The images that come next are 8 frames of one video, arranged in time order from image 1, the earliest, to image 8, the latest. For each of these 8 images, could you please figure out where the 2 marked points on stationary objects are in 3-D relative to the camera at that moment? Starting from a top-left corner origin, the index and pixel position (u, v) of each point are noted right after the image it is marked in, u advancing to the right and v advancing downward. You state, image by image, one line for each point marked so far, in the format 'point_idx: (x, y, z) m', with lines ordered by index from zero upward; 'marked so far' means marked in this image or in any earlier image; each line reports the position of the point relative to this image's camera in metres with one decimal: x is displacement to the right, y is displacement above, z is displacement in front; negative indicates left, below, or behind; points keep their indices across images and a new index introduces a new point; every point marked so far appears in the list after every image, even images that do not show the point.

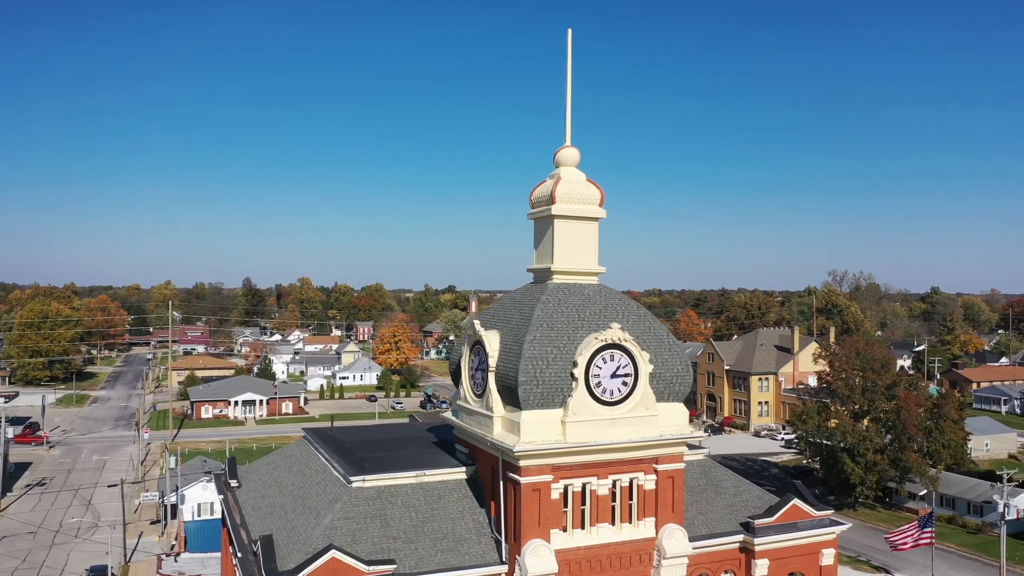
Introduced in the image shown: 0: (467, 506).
0: (-1.1, -5.7, +17.5) m
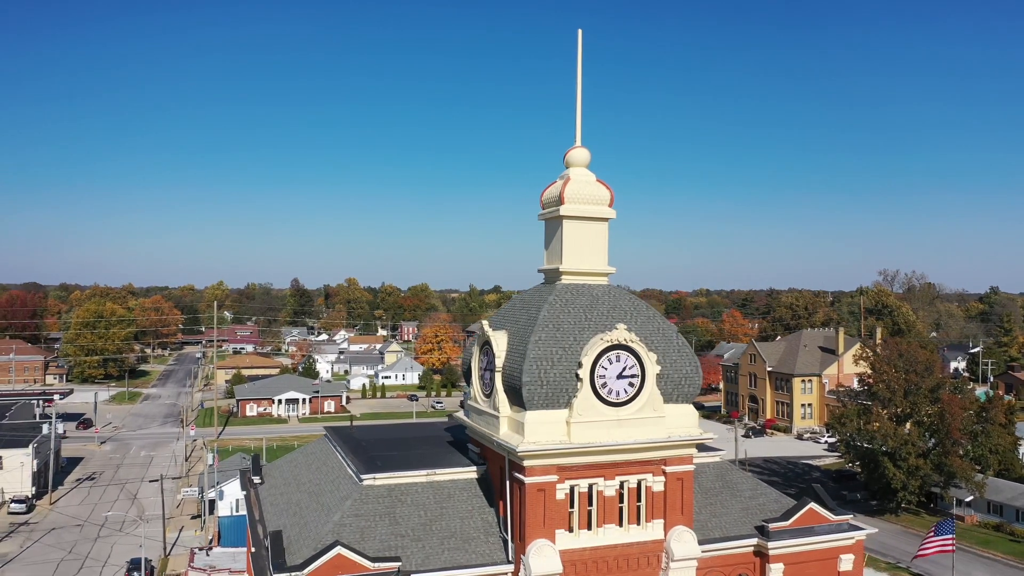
0: (-0.9, -5.7, +17.6) m
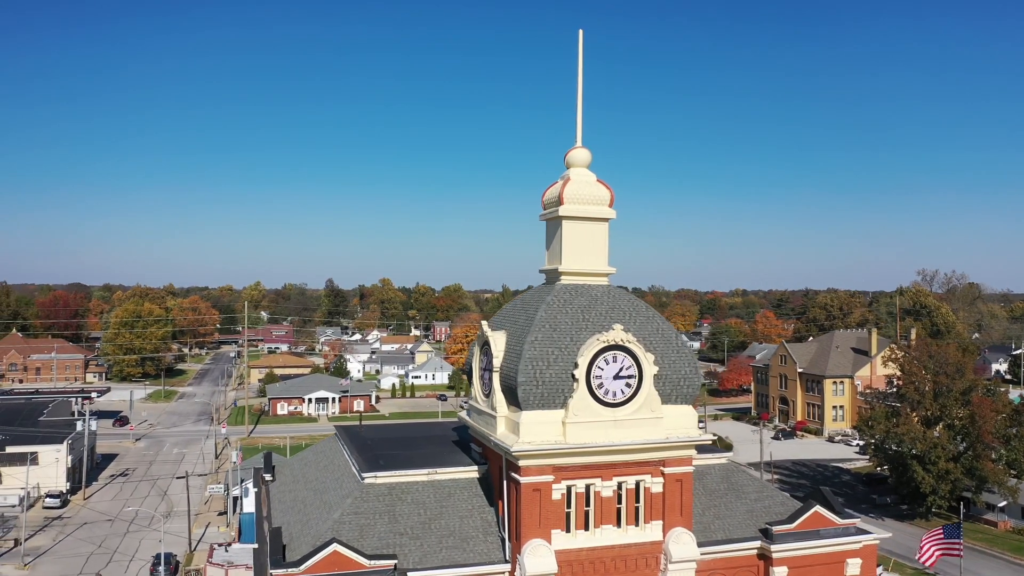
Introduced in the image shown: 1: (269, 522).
0: (-0.9, -5.7, +17.6) m
1: (-7.1, -6.8, +19.7) m
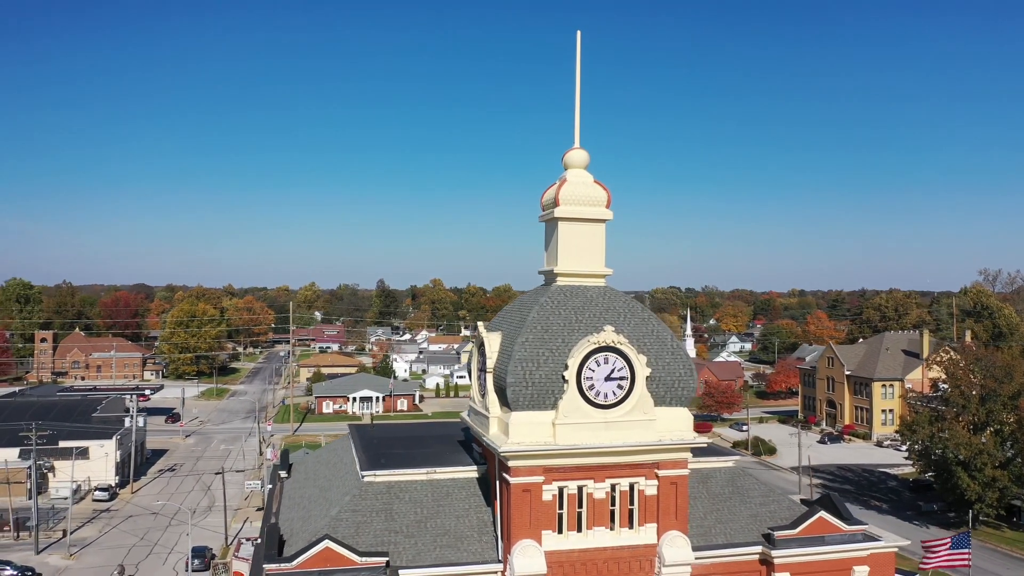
0: (-1.0, -5.7, +17.8) m
1: (-7.1, -6.9, +20.1) m
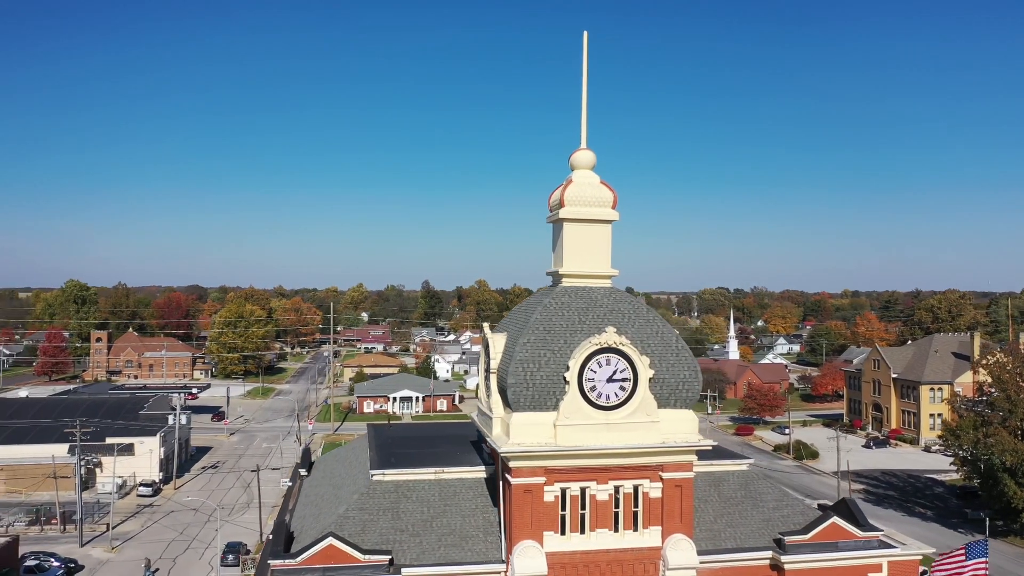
0: (-0.8, -5.8, +17.9) m
1: (-6.8, -6.9, +20.5) m
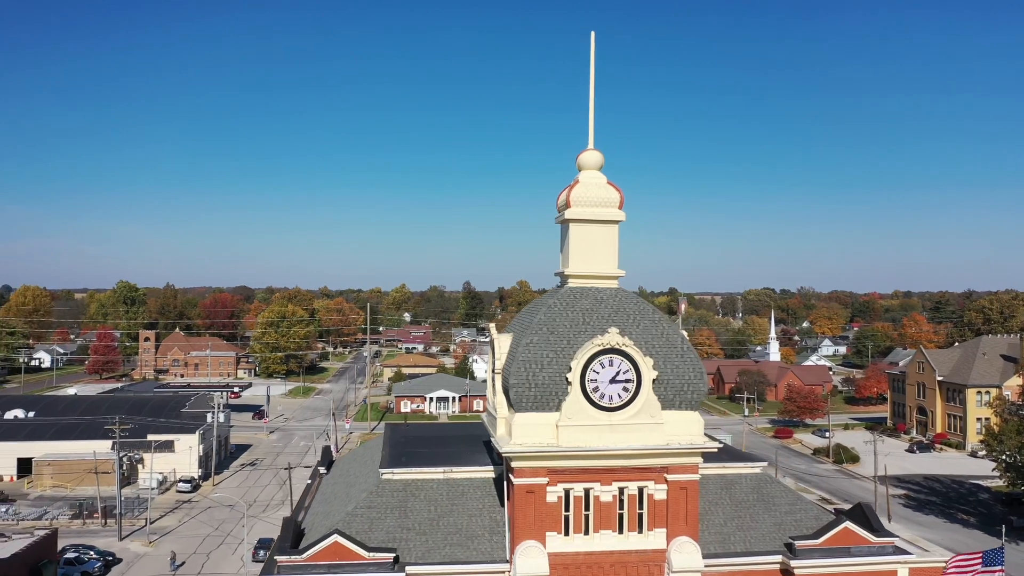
0: (-0.7, -5.8, +18.0) m
1: (-6.5, -6.9, +20.9) m
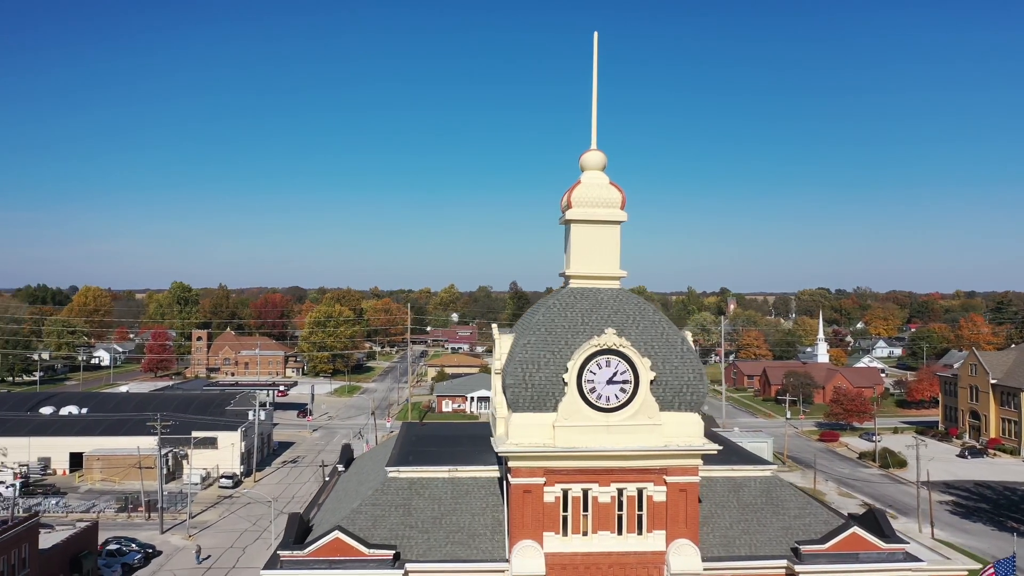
0: (-0.6, -5.8, +18.1) m
1: (-6.3, -7.0, +21.3) m
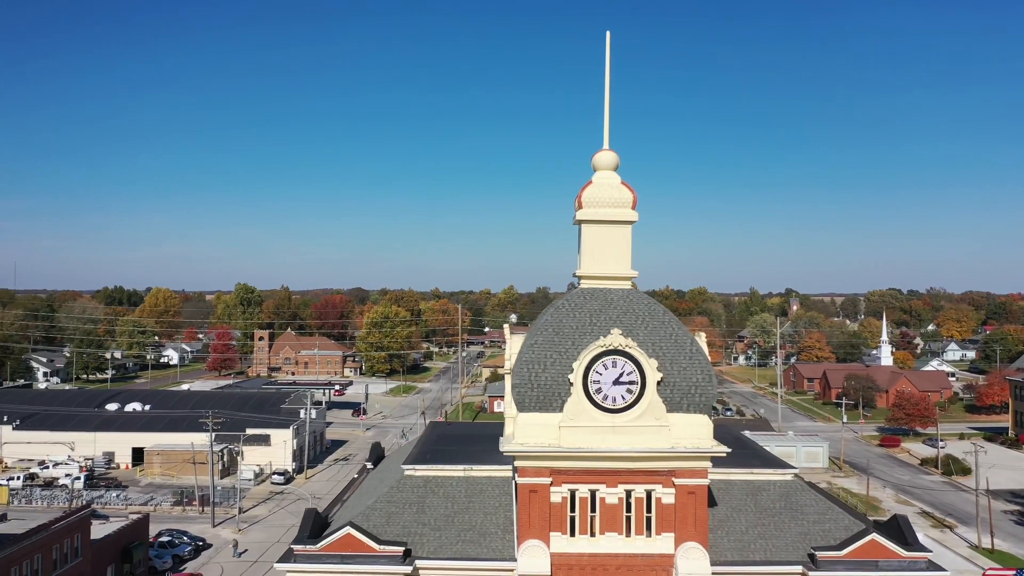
0: (-0.3, -5.8, +18.2) m
1: (-5.7, -7.0, +21.8) m
